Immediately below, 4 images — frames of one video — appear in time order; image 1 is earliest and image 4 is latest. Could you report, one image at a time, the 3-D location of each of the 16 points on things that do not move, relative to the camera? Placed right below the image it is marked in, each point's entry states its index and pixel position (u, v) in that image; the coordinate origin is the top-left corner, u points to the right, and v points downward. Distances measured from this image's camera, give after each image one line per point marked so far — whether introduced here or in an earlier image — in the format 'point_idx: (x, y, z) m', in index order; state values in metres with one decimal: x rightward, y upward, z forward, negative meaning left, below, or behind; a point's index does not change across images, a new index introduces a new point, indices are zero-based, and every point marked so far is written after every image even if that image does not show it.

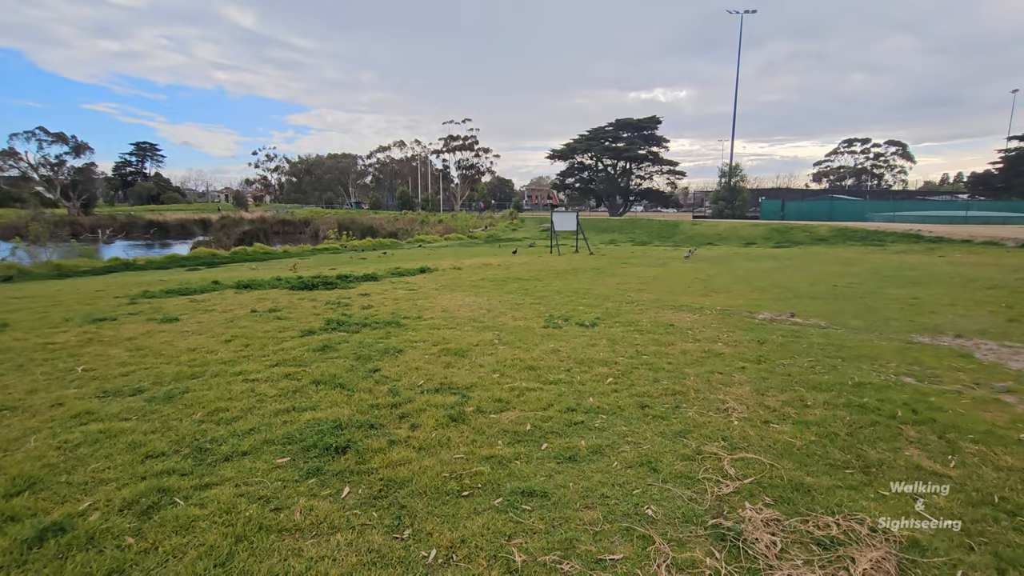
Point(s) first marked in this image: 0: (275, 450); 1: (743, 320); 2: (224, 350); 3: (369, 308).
0: (-1.6, -1.1, +3.4) m
1: (+3.2, -0.5, +7.2) m
2: (-3.4, -0.8, +6.0) m
3: (-2.4, -0.4, +8.8) m
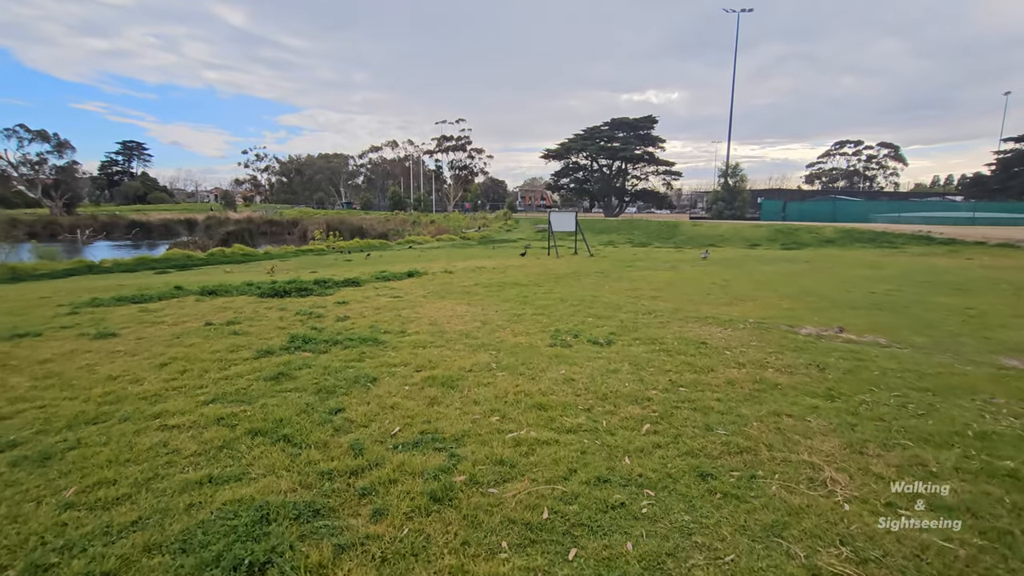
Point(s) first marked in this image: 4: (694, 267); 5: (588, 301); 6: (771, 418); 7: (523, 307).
0: (-1.5, -1.2, +2.2) m
1: (+3.2, -0.6, +6.0) m
2: (-3.4, -0.9, +4.8) m
3: (-2.5, -0.5, +7.5) m
4: (+4.9, +0.6, +13.8) m
5: (+1.3, -0.2, +8.8) m
6: (+1.9, -0.9, +3.7) m
7: (+0.2, -0.3, +8.3) m
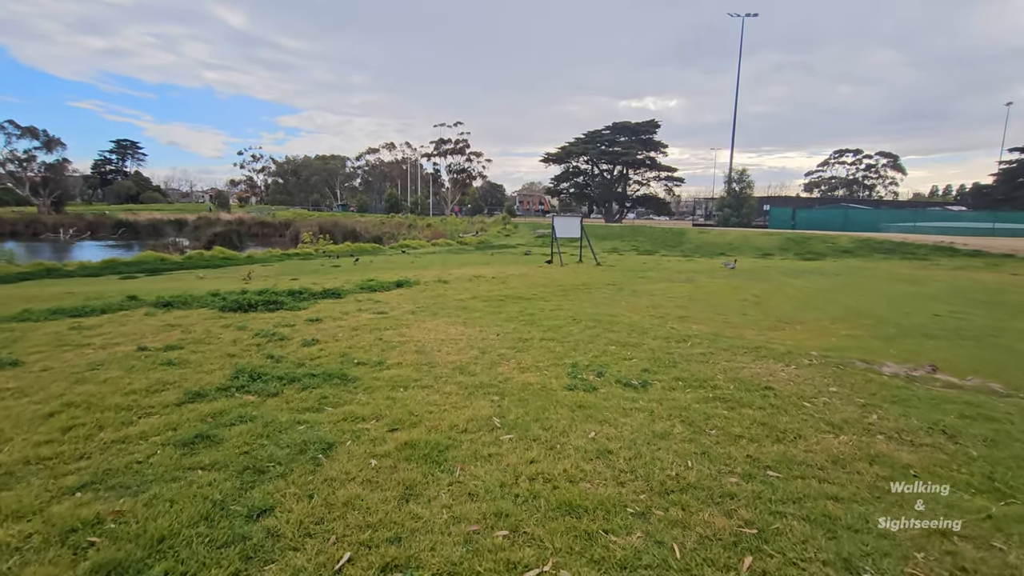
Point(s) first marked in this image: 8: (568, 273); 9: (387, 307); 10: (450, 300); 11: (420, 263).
0: (-1.4, -1.4, +0.8) m
1: (+3.3, -0.9, +4.7) m
2: (-3.3, -1.0, +3.4) m
3: (-2.4, -0.7, +6.2) m
4: (+5.0, +0.2, +12.5) m
5: (+1.4, -0.5, +7.4) m
6: (+1.9, -1.2, +2.3) m
7: (+0.2, -0.6, +6.9) m
8: (+1.6, +0.4, +14.2) m
9: (-2.2, -0.3, +8.8) m
10: (-1.2, -0.2, +9.5) m
11: (-3.2, +0.9, +17.8) m
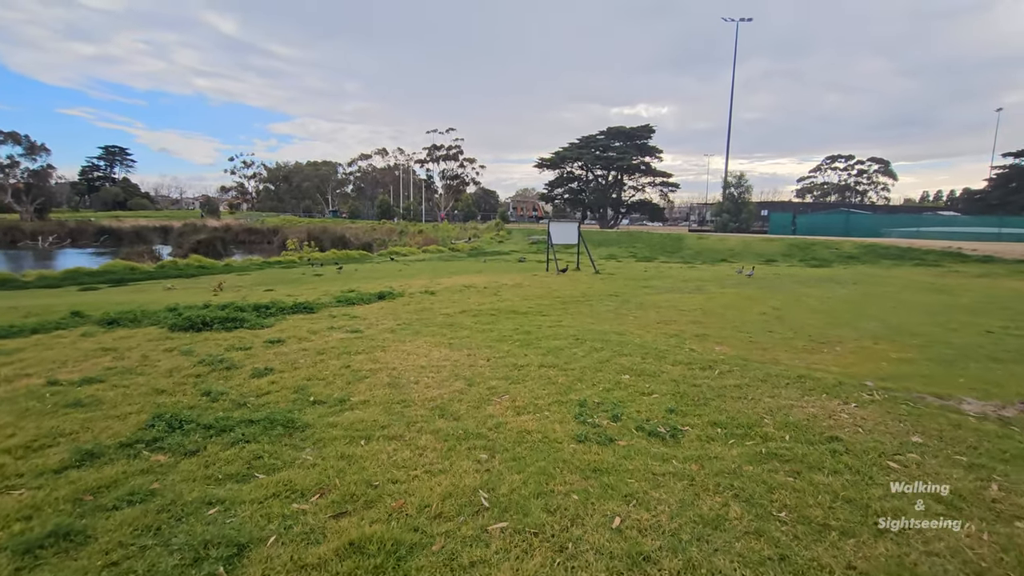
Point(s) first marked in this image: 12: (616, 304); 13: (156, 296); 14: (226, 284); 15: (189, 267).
0: (-1.4, -1.5, -0.3) m
1: (+3.3, -1.0, +3.7) m
2: (-3.4, -1.2, +2.4) m
3: (-2.5, -0.9, +5.1) m
4: (+4.8, 0.0, +11.5) m
5: (+1.3, -0.7, +6.4) m
6: (+1.9, -1.3, +1.3) m
7: (+0.2, -0.8, +5.9) m
8: (+1.4, +0.2, +13.2) m
9: (-2.3, -0.5, +7.7) m
10: (-1.3, -0.4, +8.4) m
11: (-3.4, +0.5, +16.7) m
12: (+1.9, -0.3, +9.4) m
13: (-7.9, -0.2, +11.3) m
14: (-7.7, +0.1, +13.7) m
15: (-11.8, +0.8, +18.6) m
